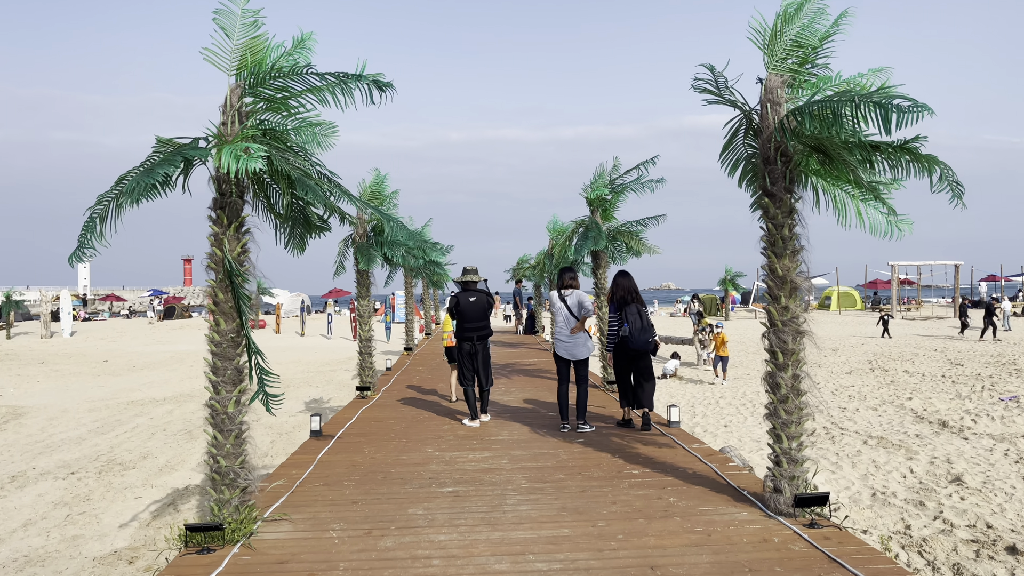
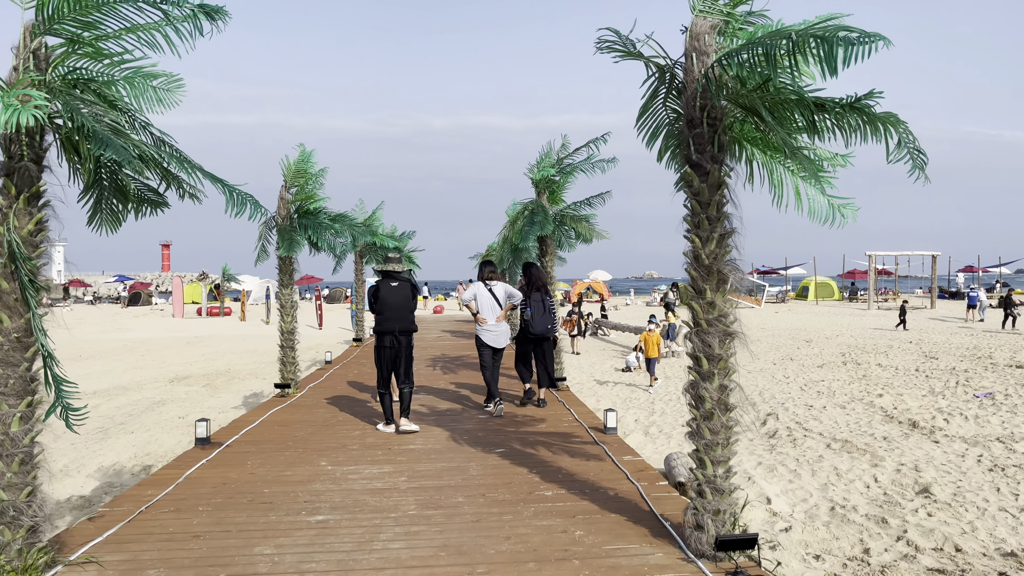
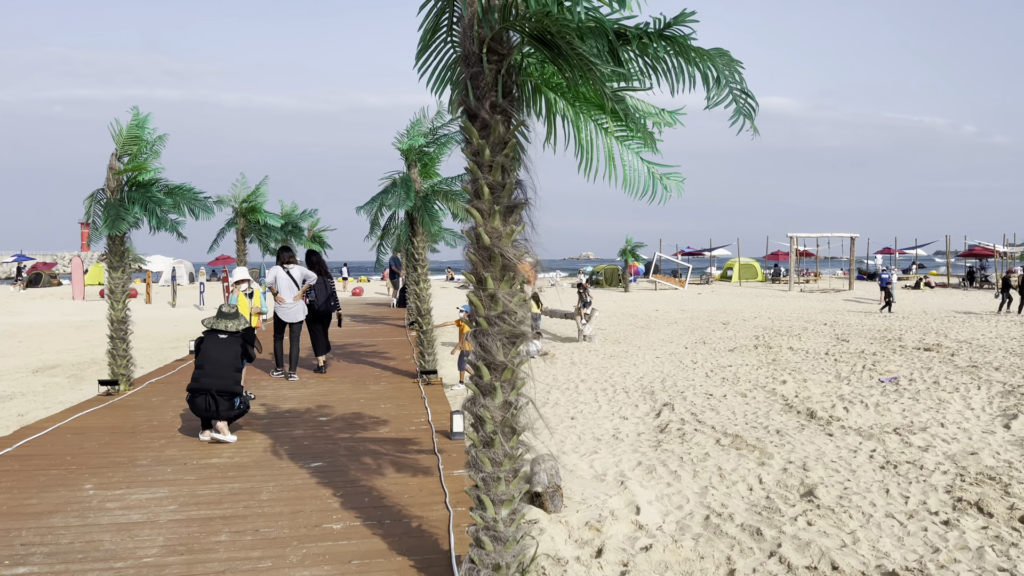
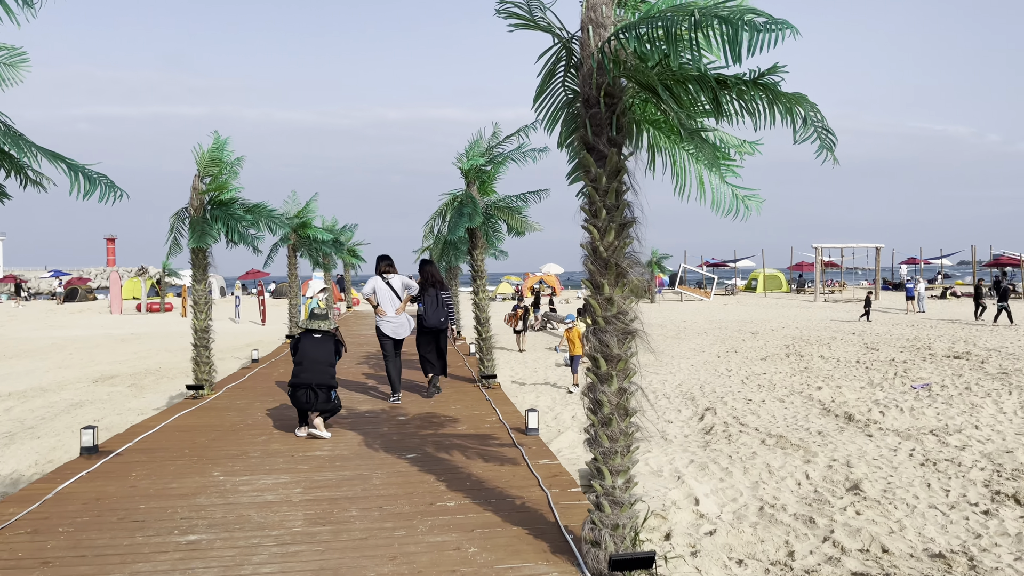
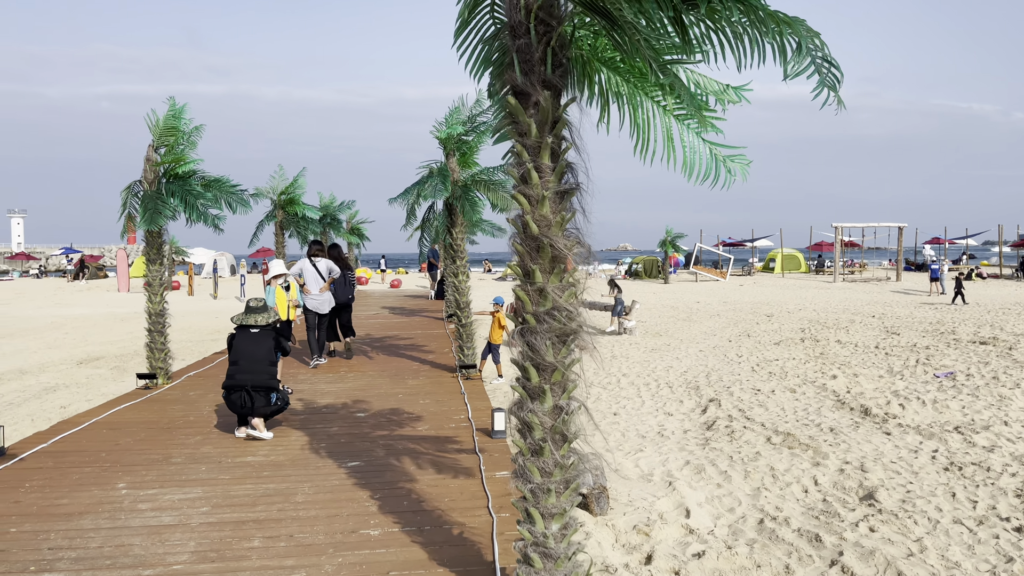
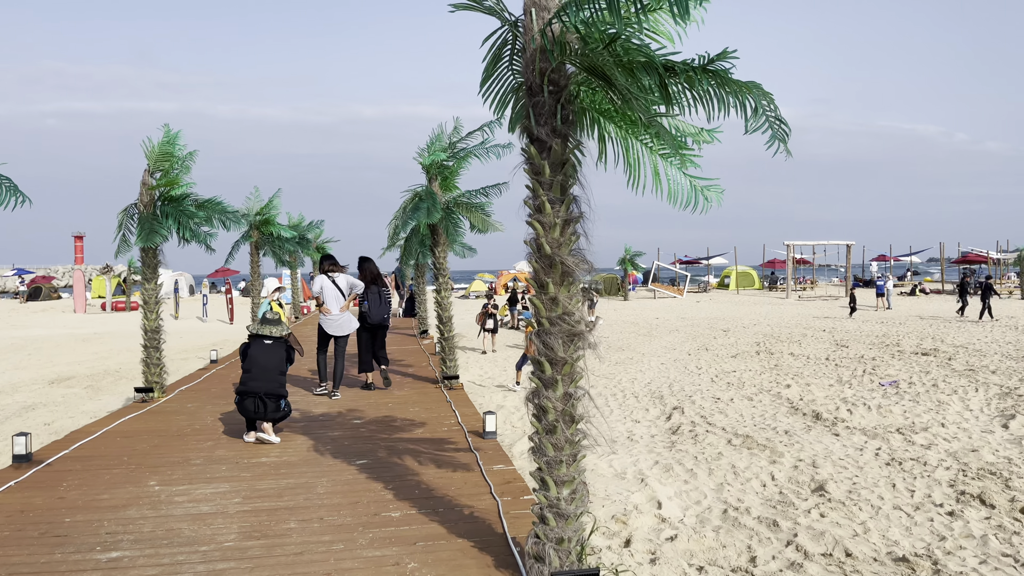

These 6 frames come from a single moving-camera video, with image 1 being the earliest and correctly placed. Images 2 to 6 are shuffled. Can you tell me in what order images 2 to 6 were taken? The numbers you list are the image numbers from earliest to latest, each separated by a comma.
2, 4, 6, 3, 5
